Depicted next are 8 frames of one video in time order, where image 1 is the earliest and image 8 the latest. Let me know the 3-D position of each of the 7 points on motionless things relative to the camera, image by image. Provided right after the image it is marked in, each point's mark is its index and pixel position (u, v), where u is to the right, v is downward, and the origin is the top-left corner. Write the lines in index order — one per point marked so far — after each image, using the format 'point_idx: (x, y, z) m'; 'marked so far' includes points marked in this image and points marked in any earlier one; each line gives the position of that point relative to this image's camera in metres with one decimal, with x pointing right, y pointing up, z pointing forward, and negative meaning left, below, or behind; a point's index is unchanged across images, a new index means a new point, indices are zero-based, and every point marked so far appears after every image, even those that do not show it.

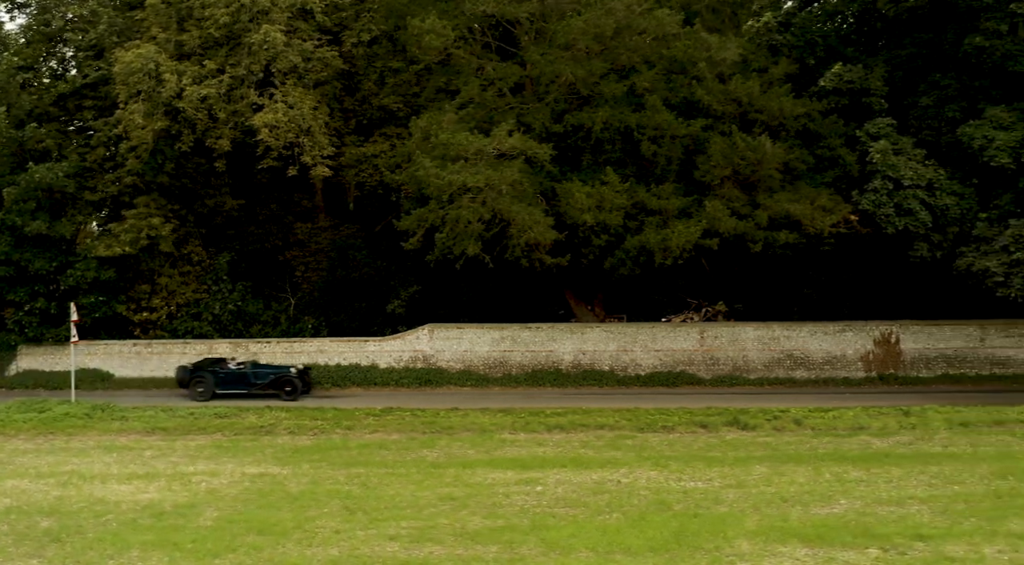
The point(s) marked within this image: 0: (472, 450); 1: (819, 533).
0: (-0.9, -3.8, +19.7) m
1: (+5.1, -4.2, +14.6) m
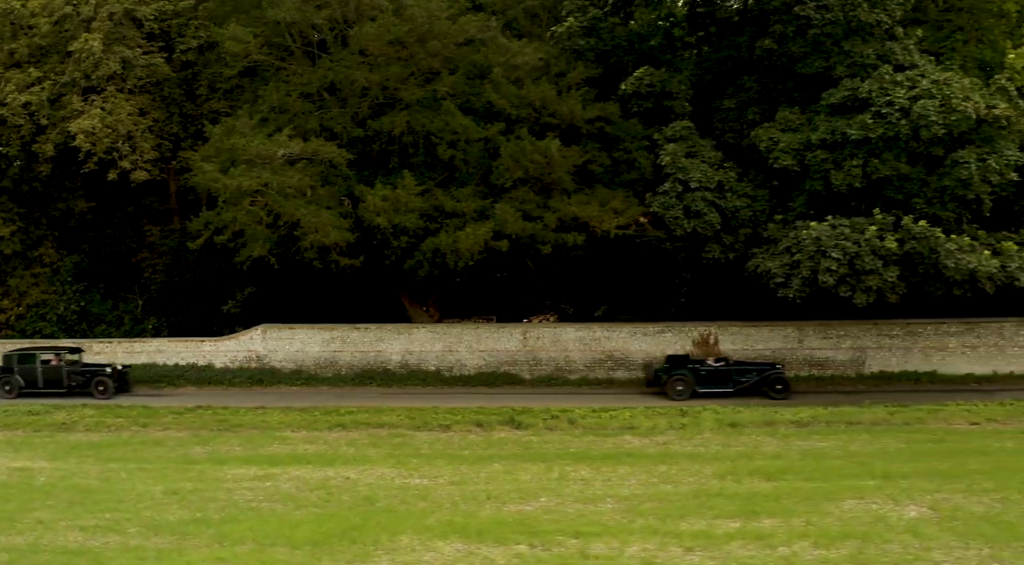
0: (-6.3, -3.8, +20.3) m
1: (-0.5, -4.2, +14.9) m
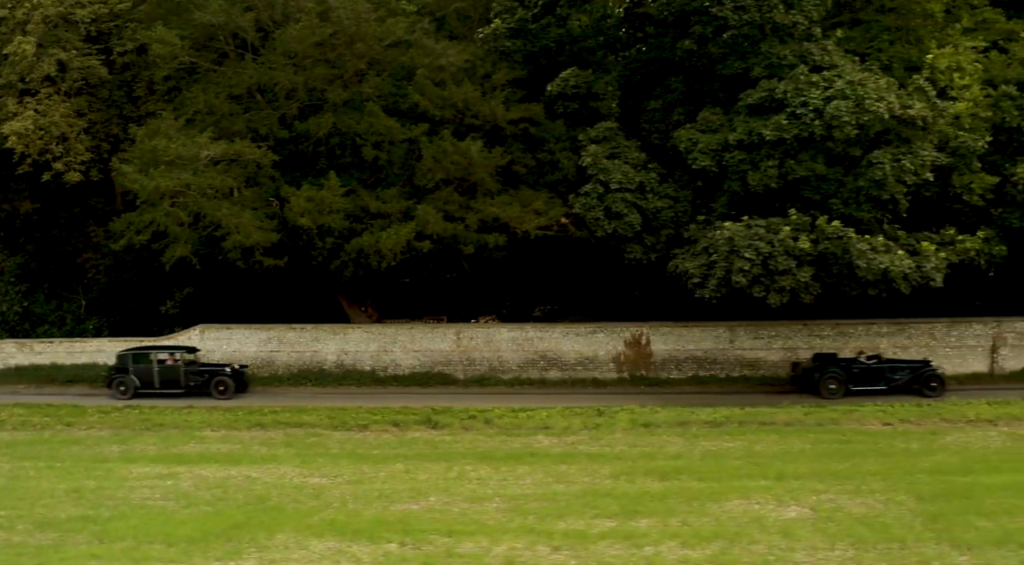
0: (-8.3, -3.8, +20.5) m
1: (-2.6, -4.2, +15.0) m
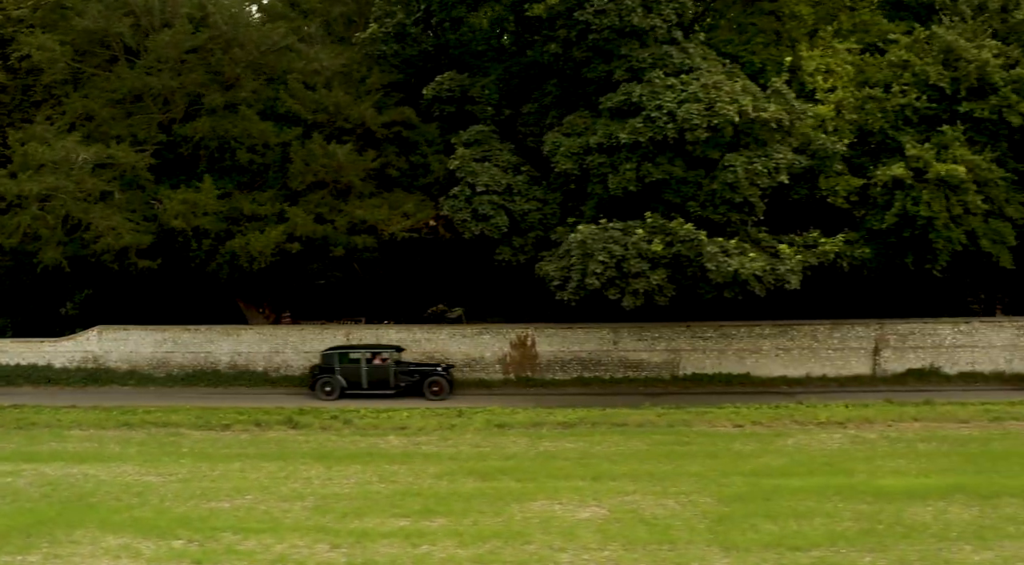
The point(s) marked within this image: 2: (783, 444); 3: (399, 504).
0: (-11.8, -3.8, +20.9) m
1: (-6.1, -4.3, +15.3) m
2: (+5.9, -3.5, +19.0) m
3: (-2.1, -4.1, +16.2) m
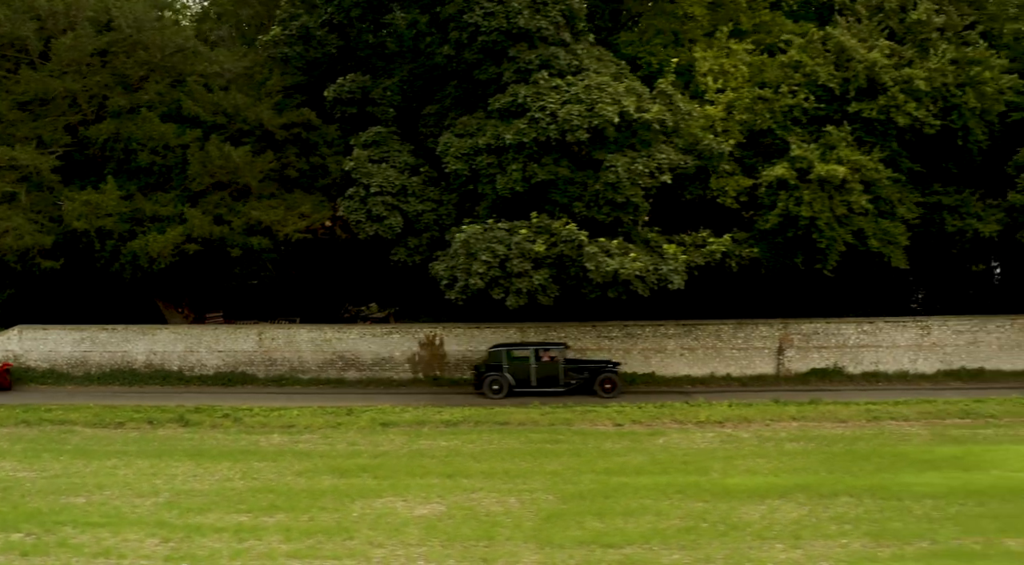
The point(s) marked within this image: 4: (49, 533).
0: (-14.6, -3.8, +21.2) m
1: (-9.0, -4.3, +15.6) m
2: (+3.0, -3.5, +19.1) m
3: (-5.0, -4.1, +16.4) m
4: (-7.8, -4.3, +14.8) m
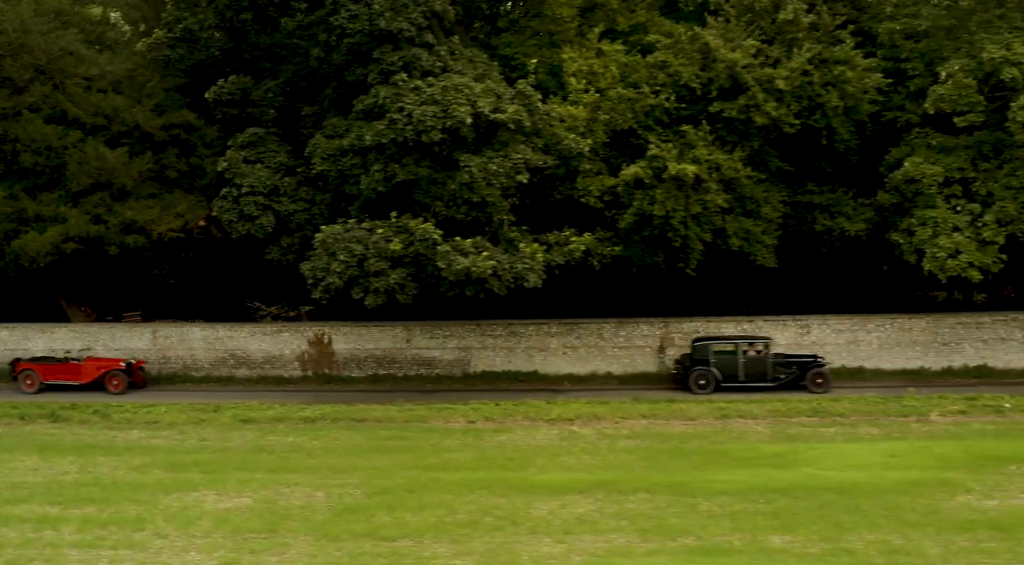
0: (-18.0, -3.8, +21.8) m
1: (-12.6, -4.2, +16.1) m
2: (-0.5, -3.5, +19.3) m
3: (-8.5, -4.0, +16.8) m
4: (-11.4, -4.2, +15.3) m
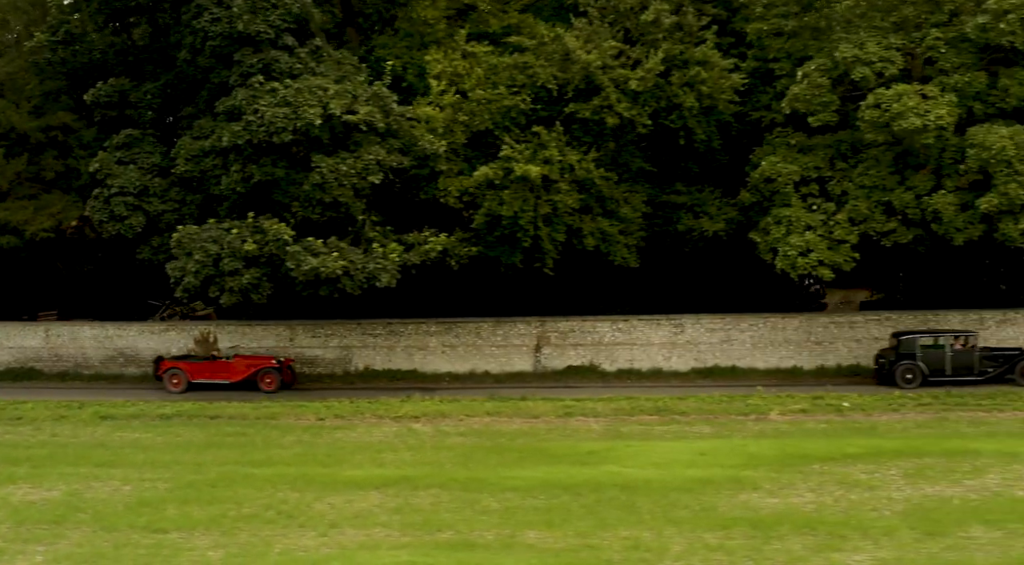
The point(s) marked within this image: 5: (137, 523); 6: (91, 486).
0: (-21.6, -3.8, +22.5) m
1: (-16.3, -4.2, +16.6) m
2: (-4.2, -3.5, +19.6) m
3: (-12.2, -4.0, +17.3) m
4: (-15.2, -4.2, +15.8) m
5: (-6.4, -4.1, +14.8) m
6: (-8.1, -3.9, +16.8) m
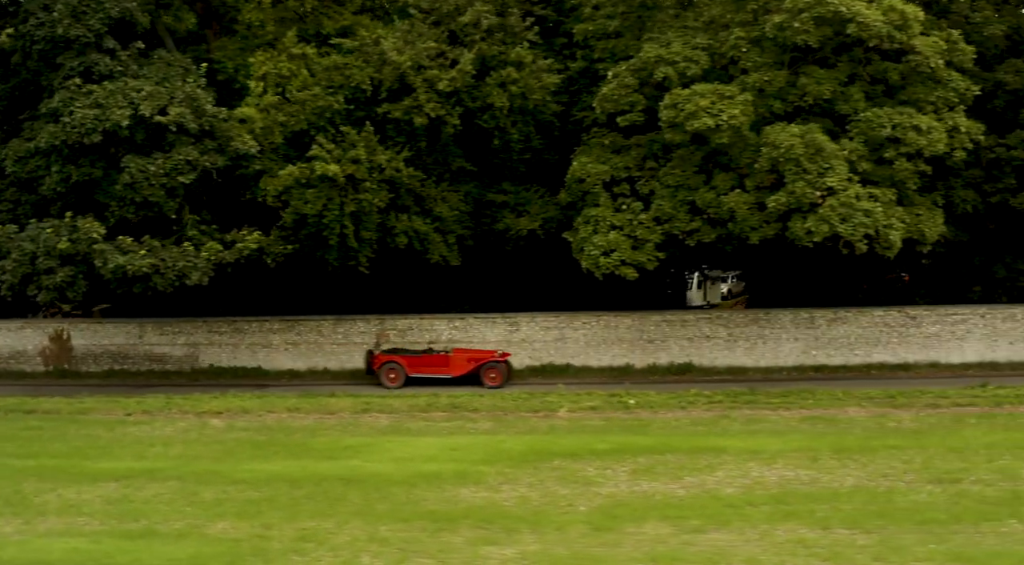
0: (-26.4, -3.7, +23.3) m
1: (-21.3, -4.1, +17.4) m
2: (-9.0, -3.4, +20.0) m
3: (-17.2, -3.9, +17.9) m
4: (-20.2, -4.1, +16.5) m
5: (-11.4, -4.0, +15.3) m
6: (-13.0, -3.9, +17.3) m
